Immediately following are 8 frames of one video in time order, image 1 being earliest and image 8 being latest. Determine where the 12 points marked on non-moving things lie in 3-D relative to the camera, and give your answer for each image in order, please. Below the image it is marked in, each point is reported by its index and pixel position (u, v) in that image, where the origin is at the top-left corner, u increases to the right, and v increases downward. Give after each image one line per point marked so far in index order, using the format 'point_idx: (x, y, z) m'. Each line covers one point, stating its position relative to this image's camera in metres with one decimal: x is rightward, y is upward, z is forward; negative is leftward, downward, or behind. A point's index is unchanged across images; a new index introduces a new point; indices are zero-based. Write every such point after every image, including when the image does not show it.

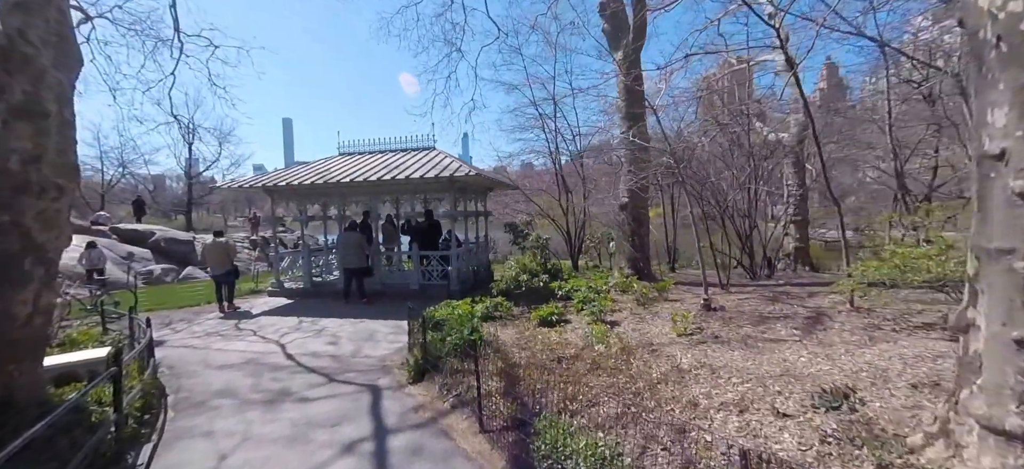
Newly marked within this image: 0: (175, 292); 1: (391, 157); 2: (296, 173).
0: (-9.7, -1.6, +11.6) m
1: (-3.1, +2.1, +10.5) m
2: (-5.5, +1.6, +10.2) m
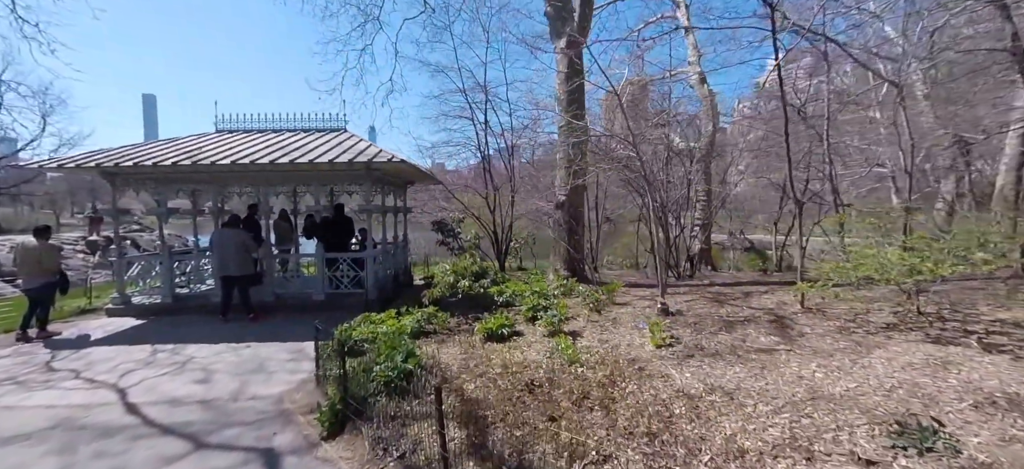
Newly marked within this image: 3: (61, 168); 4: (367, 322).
0: (-11.5, -1.6, +8.3) m
1: (-4.8, +2.1, +8.7) m
2: (-7.1, +1.6, +7.9) m
3: (-8.1, +1.3, +7.3) m
4: (-1.9, -1.2, +5.2) m
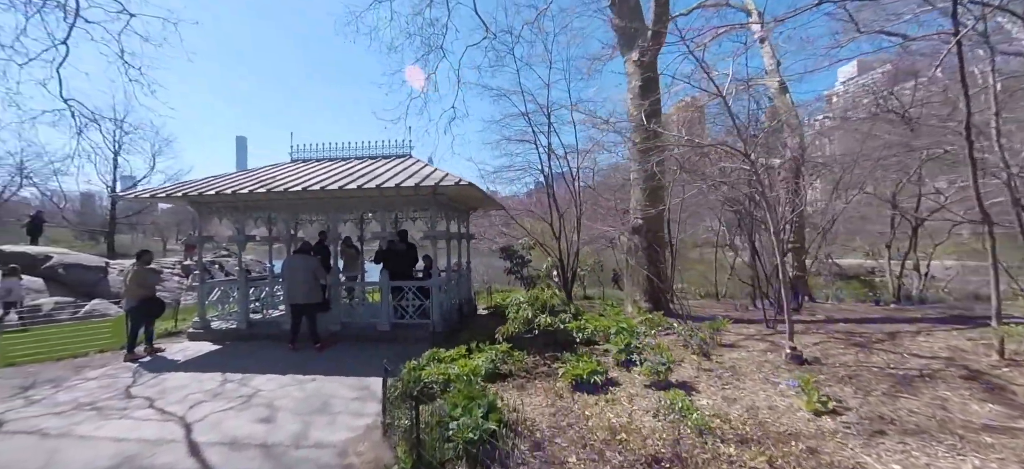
0: (-10.0, -2.2, +9.0) m
1: (-3.3, +1.5, +8.7) m
2: (-5.7, +1.1, +8.2) m
3: (-6.8, +0.7, +7.7) m
4: (-0.9, -1.5, +4.7) m
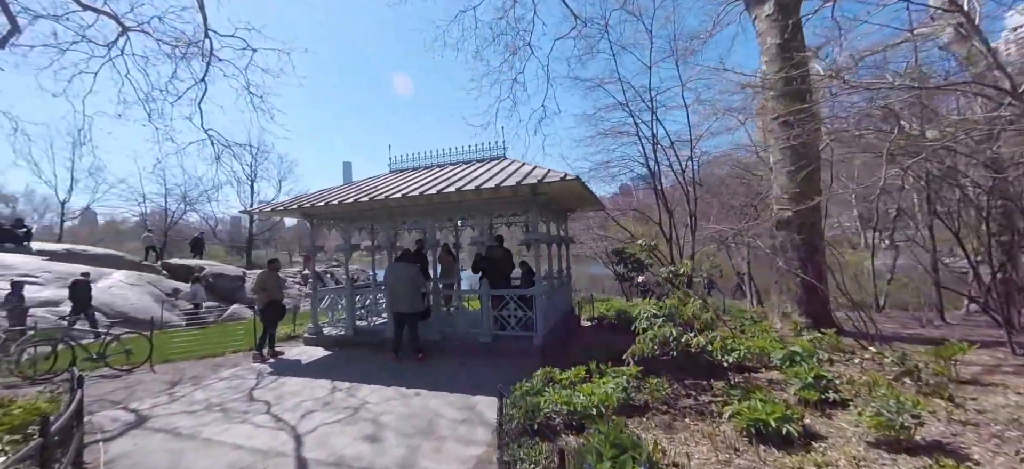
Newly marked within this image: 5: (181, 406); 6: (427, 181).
0: (-7.6, -2.5, +10.0) m
1: (-1.2, +1.4, +8.5) m
2: (-3.6, +0.9, +8.4) m
3: (-4.8, +0.5, +8.2) m
4: (+0.4, -1.5, +3.9) m
5: (-4.4, -2.3, +5.3) m
6: (-1.7, +1.1, +7.9) m
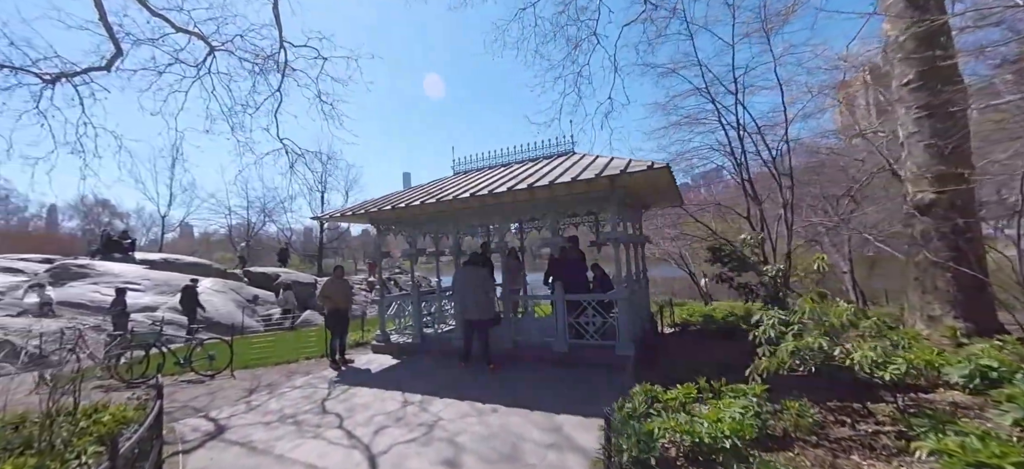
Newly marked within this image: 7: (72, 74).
0: (-5.9, -2.7, +10.3) m
1: (+0.2, +1.3, +8.0) m
2: (-2.2, +0.8, +8.3) m
3: (-3.4, +0.4, +8.2) m
4: (+1.2, -1.4, +3.2) m
5: (-3.3, -2.4, +5.2) m
6: (-0.4, +1.0, +7.5) m
7: (-8.6, +3.1, +7.8) m
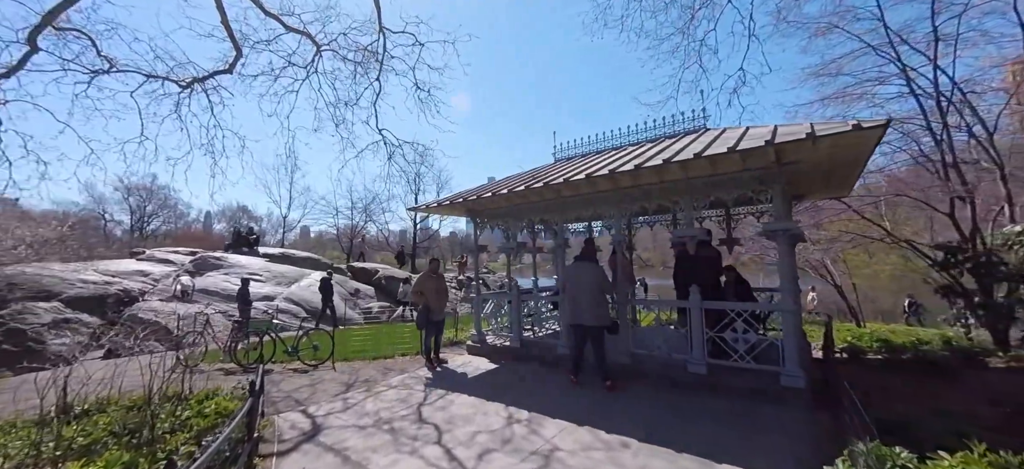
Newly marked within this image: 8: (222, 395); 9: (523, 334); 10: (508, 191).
0: (-3.4, -2.6, +10.3) m
1: (+2.1, +1.4, +6.8) m
2: (-0.2, +0.9, +7.6) m
3: (-1.4, +0.5, +7.7) m
4: (+2.2, -1.3, +1.9) m
5: (-1.9, -2.2, +4.7) m
6: (+1.5, +1.2, +6.5) m
7: (-6.5, +3.3, +8.5) m
8: (-3.6, -2.0, +5.0) m
9: (+0.2, -1.8, +7.2) m
10: (-0.1, +0.7, +6.7) m
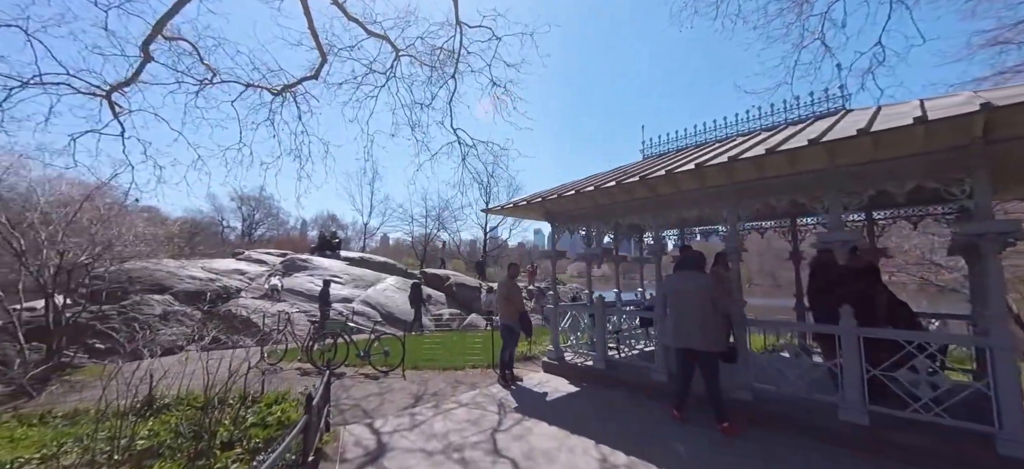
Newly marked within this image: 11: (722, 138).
0: (-1.6, -2.7, +9.9) m
1: (+3.4, +1.4, +5.7) m
2: (+1.2, +0.9, +6.8) m
3: (+0.1, +0.5, +7.1) m
4: (+2.6, -1.2, +0.8) m
5: (-1.0, -2.2, +4.2) m
6: (+2.7, +1.1, +5.4) m
7: (-4.8, +3.2, +8.8) m
8: (-2.6, -2.0, +4.8) m
9: (+1.5, -1.9, +6.3) m
10: (+1.2, +0.7, +5.9) m
11: (+3.4, +1.6, +6.6) m
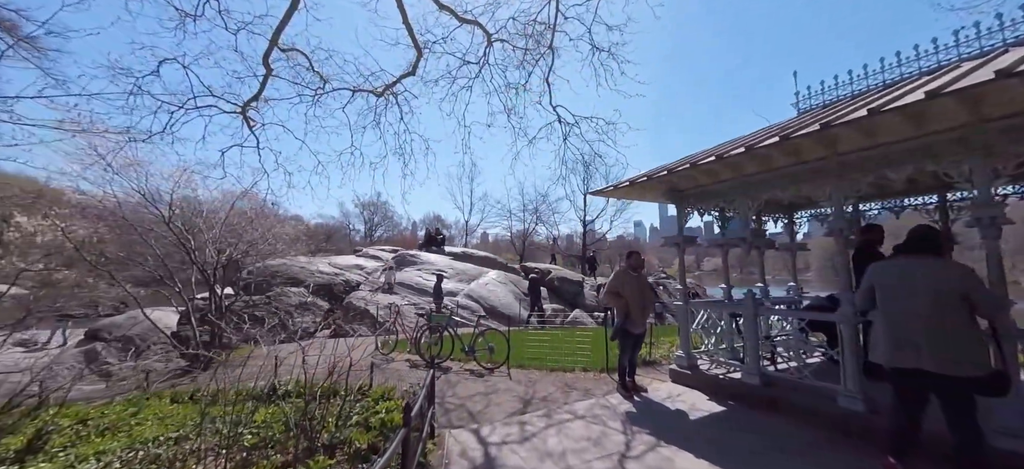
0: (+1.0, -2.4, +9.3) m
1: (+4.7, +1.7, +3.9) m
2: (+2.9, +1.1, +5.5) m
3: (+1.8, +0.7, +6.1) m
4: (+2.8, -1.0, -0.7) m
5: (+0.2, -2.0, +3.6) m
6: (+3.9, +1.4, +3.8) m
7: (-2.6, +3.4, +8.9) m
8: (-1.3, -1.8, +4.5) m
9: (+3.1, -1.6, +5.0) m
10: (+2.6, +0.9, +4.7) m
11: (+4.9, +1.9, +4.8) m
